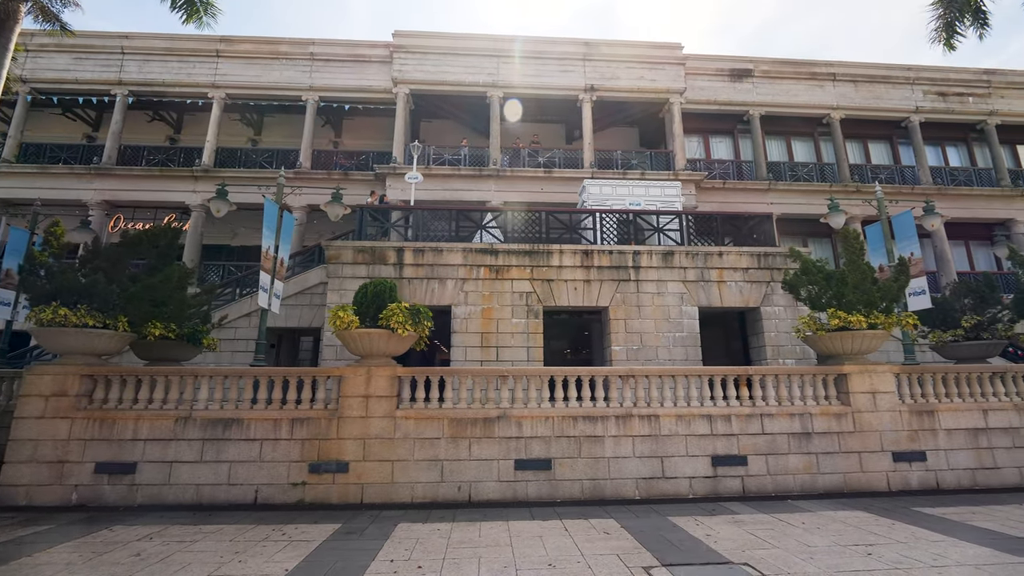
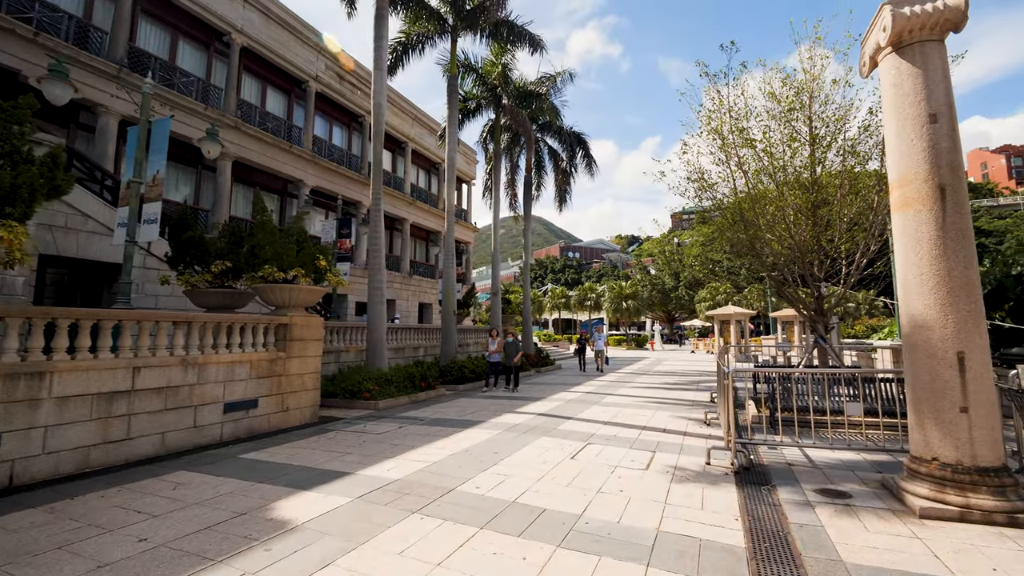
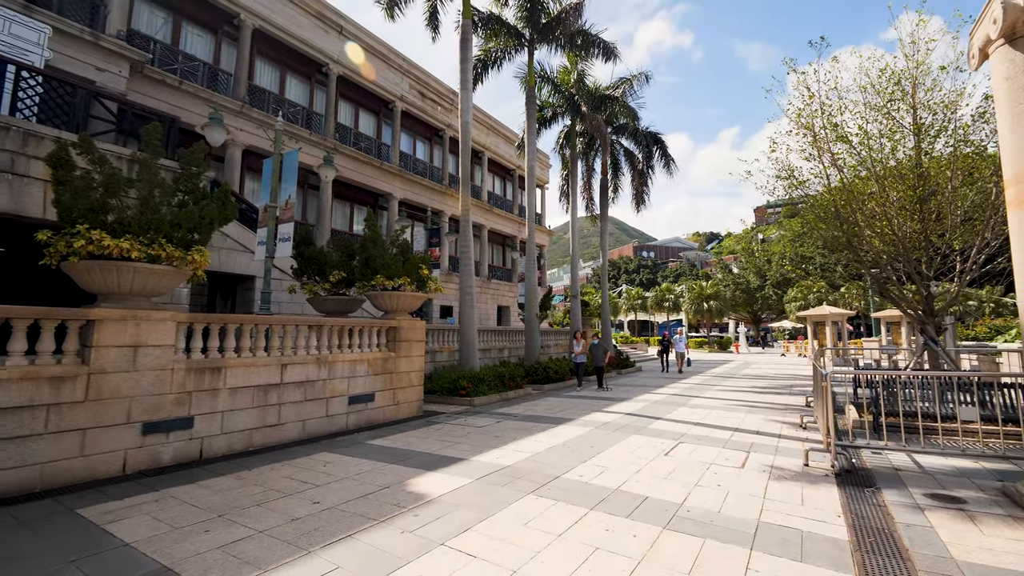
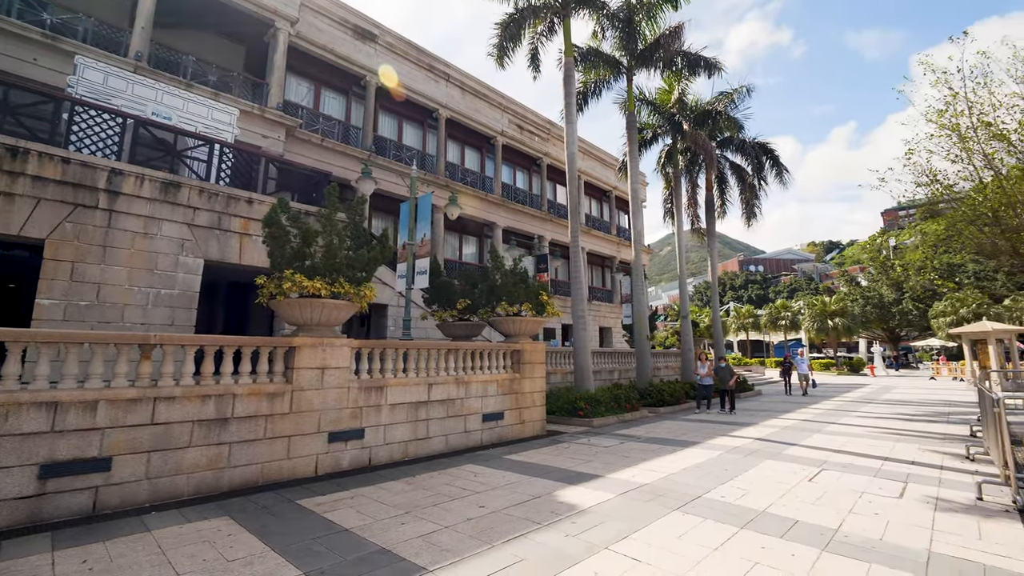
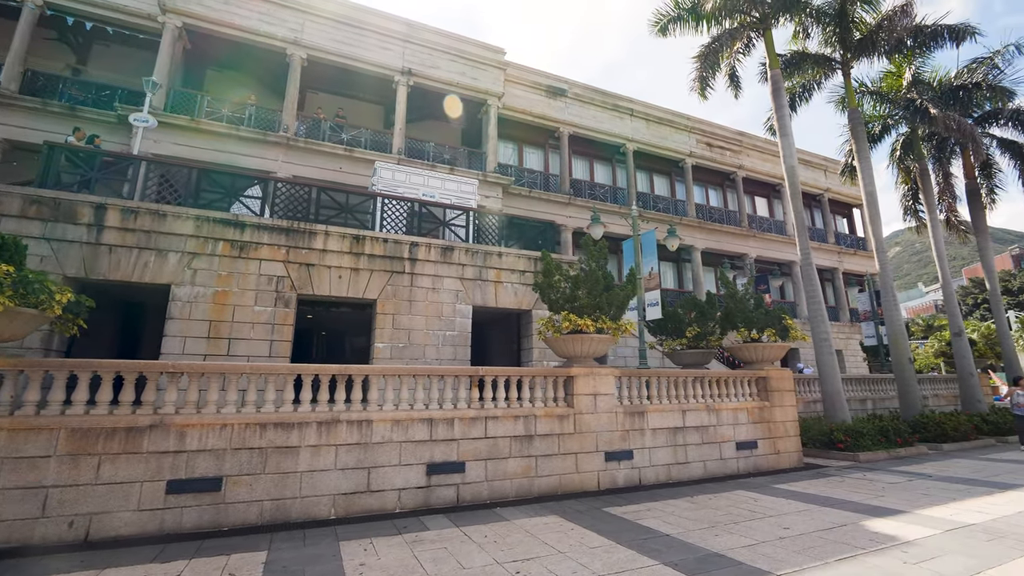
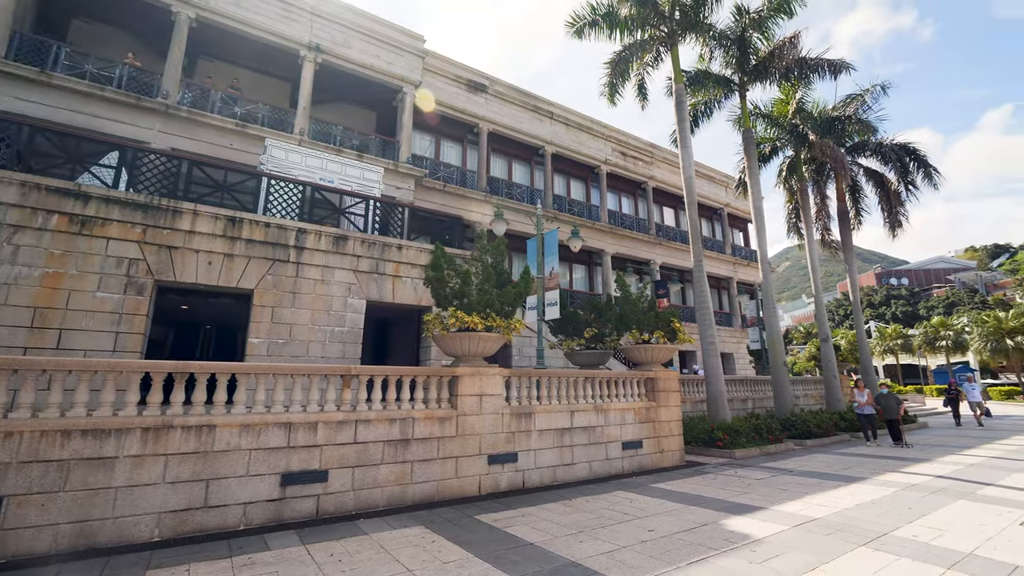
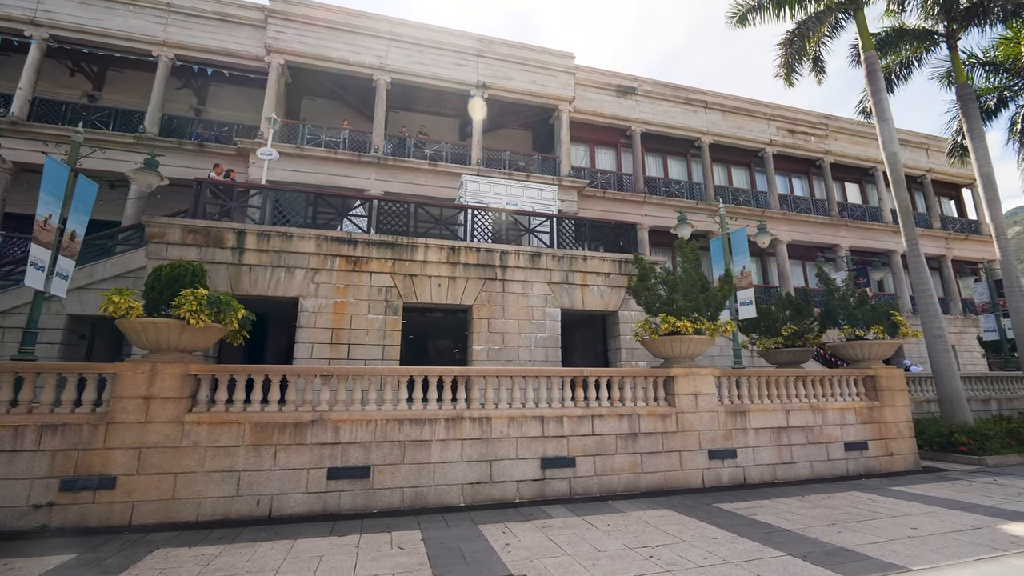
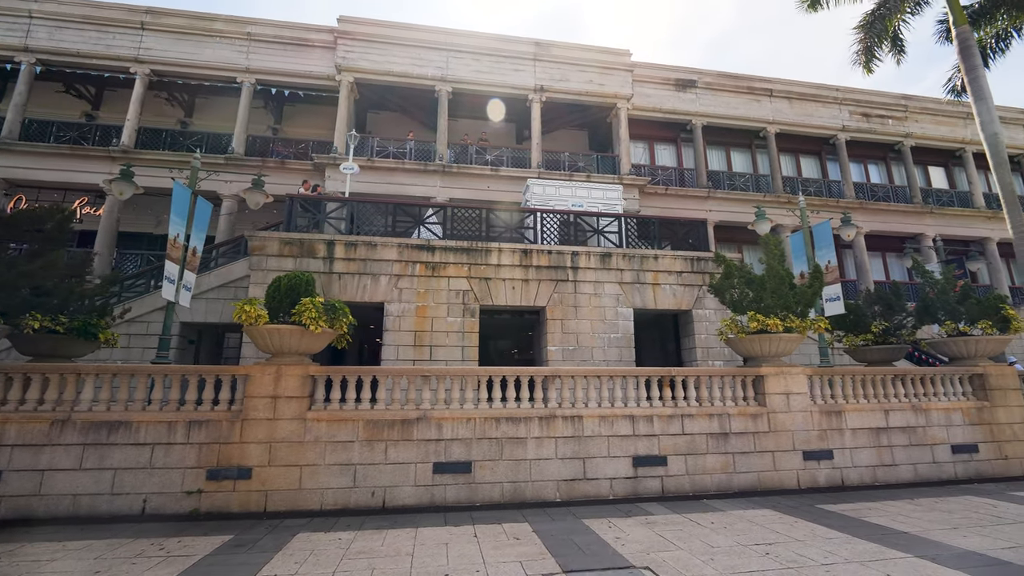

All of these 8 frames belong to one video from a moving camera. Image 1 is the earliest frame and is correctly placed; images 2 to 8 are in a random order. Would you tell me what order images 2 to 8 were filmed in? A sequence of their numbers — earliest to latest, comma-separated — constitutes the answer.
8, 7, 5, 6, 4, 3, 2
